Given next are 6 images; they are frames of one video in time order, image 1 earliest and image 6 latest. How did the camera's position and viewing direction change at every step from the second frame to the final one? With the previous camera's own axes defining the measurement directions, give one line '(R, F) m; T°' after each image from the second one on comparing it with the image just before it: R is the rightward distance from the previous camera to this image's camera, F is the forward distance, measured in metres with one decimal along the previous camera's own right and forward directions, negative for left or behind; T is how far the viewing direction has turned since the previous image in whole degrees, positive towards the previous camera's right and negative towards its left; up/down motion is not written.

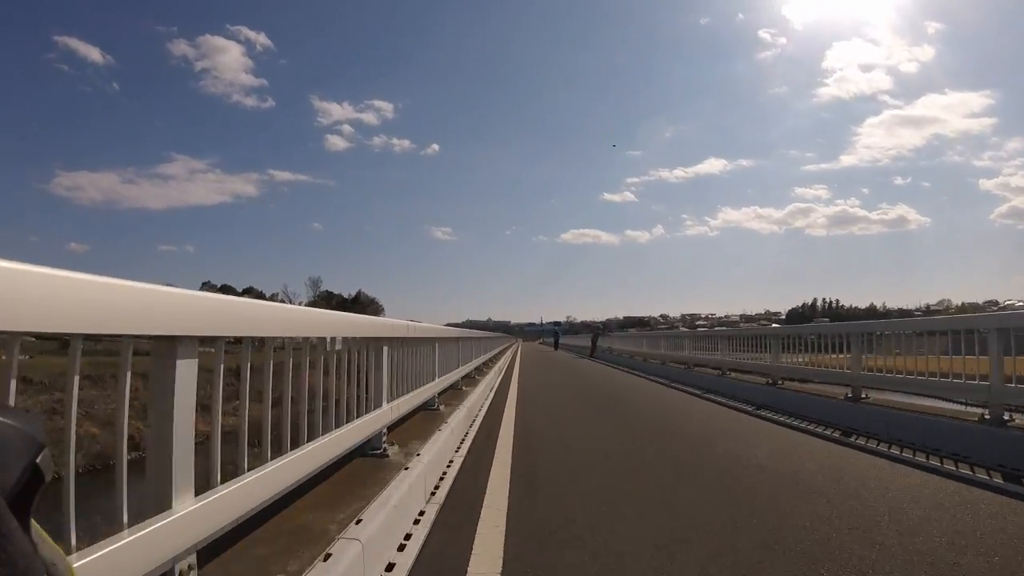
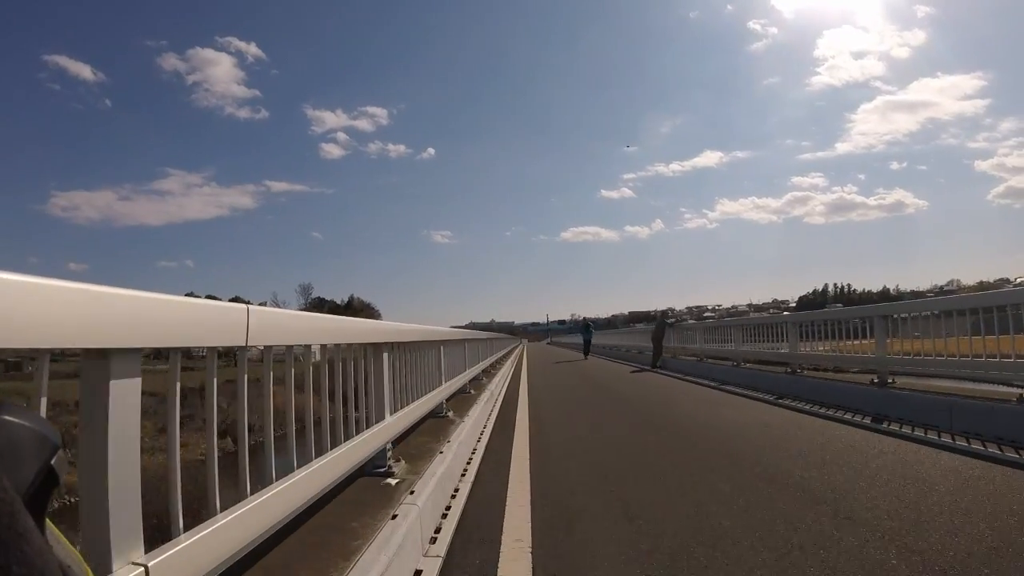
(0.0, +0.2) m; 0°
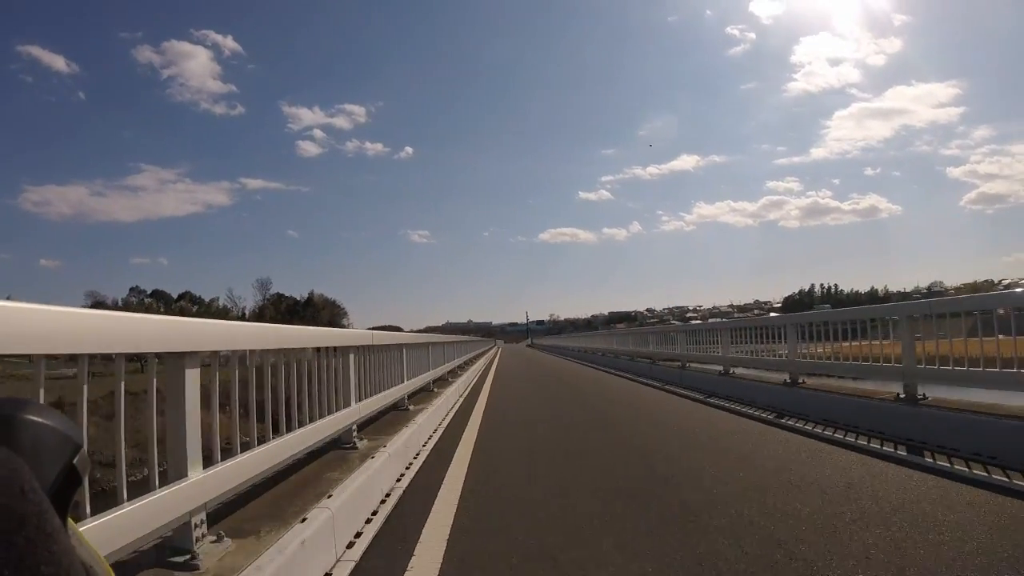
(+0.1, +0.9) m; +2°
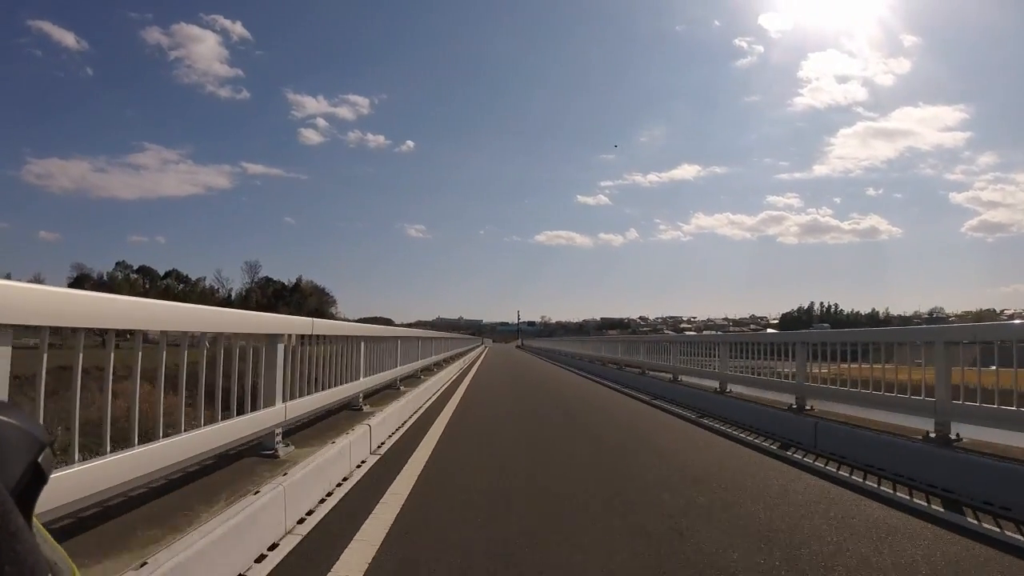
(0.0, +0.4) m; 0°
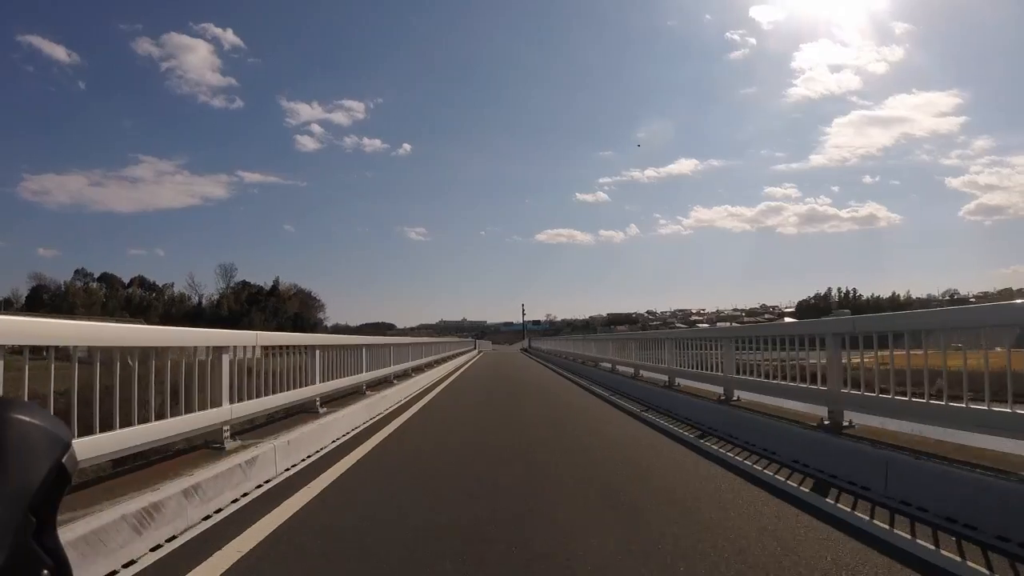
(+0.1, +0.8) m; 0°
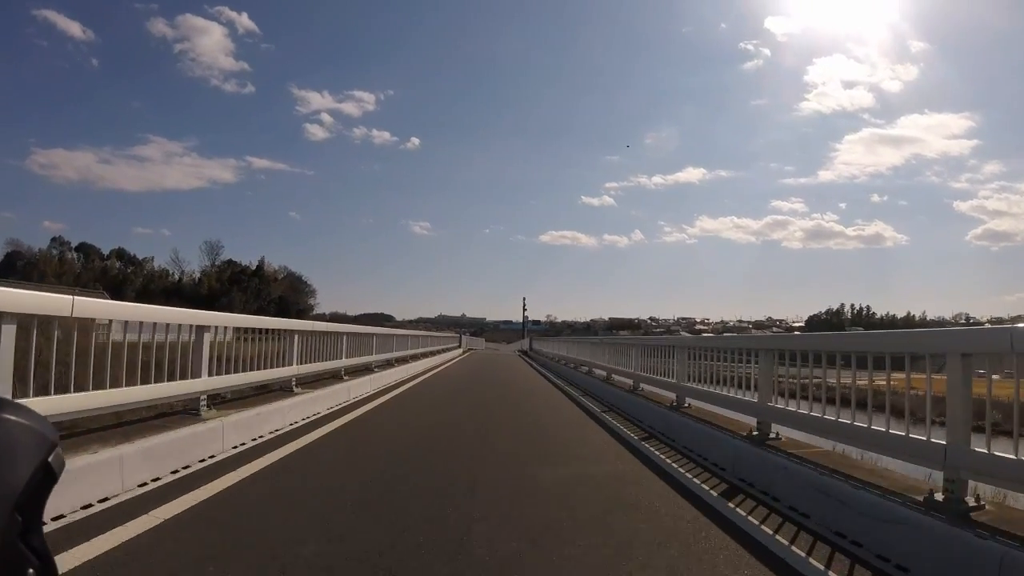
(0.0, +0.6) m; 0°
